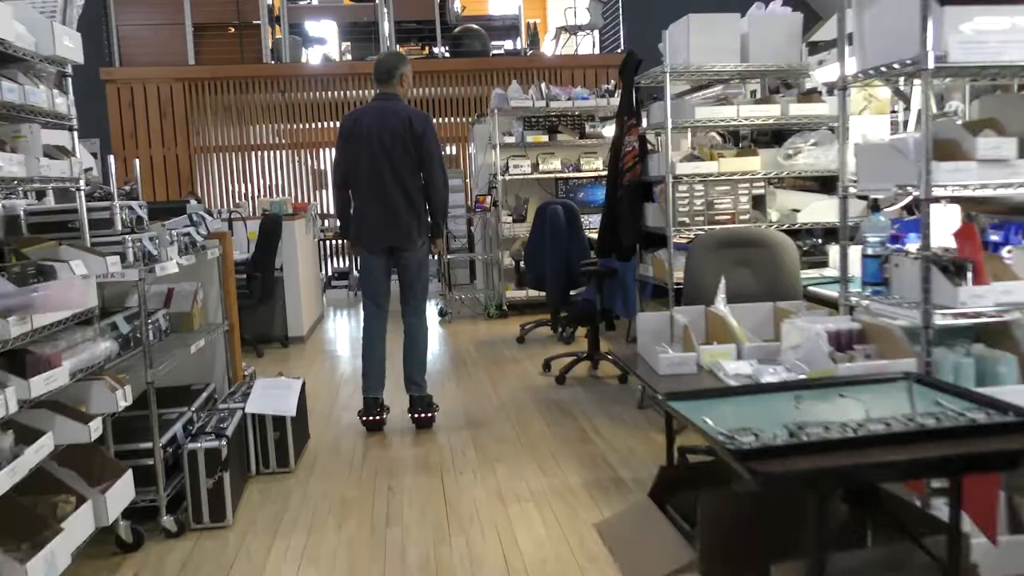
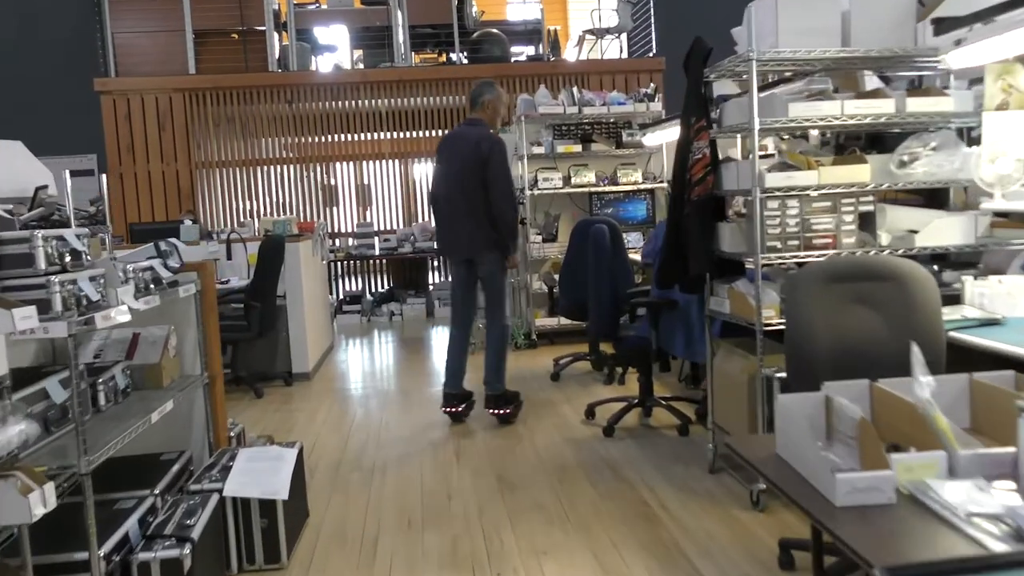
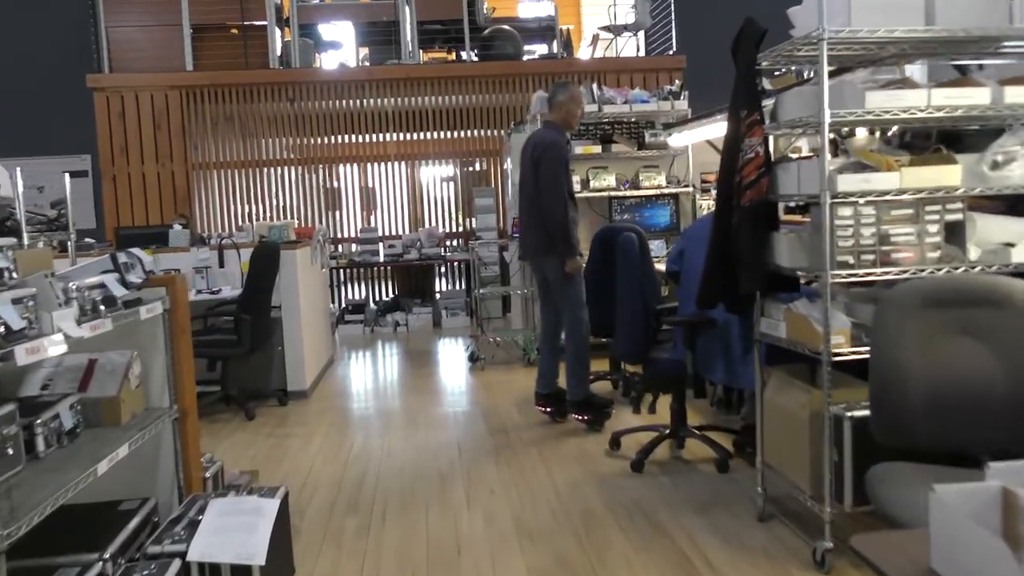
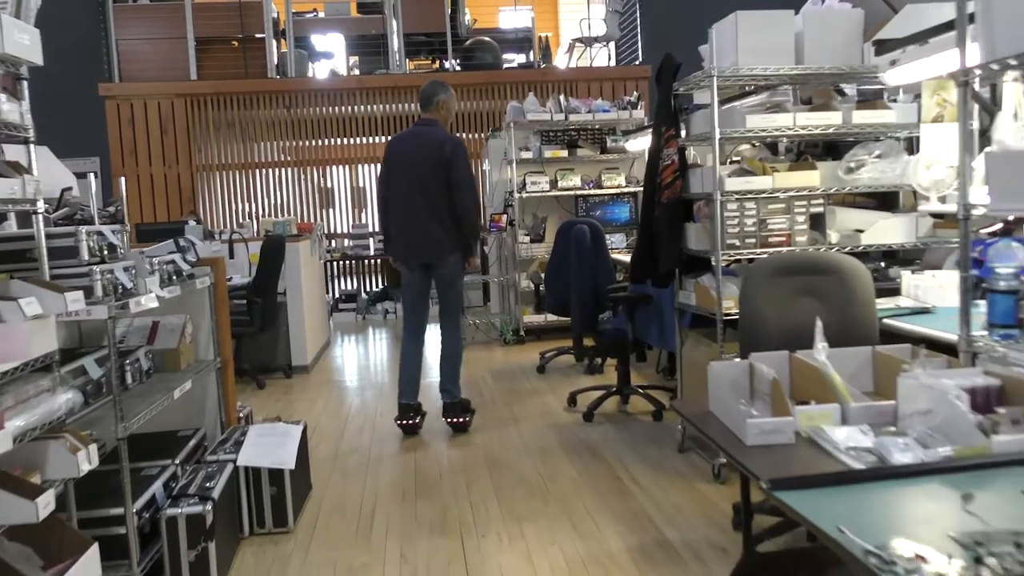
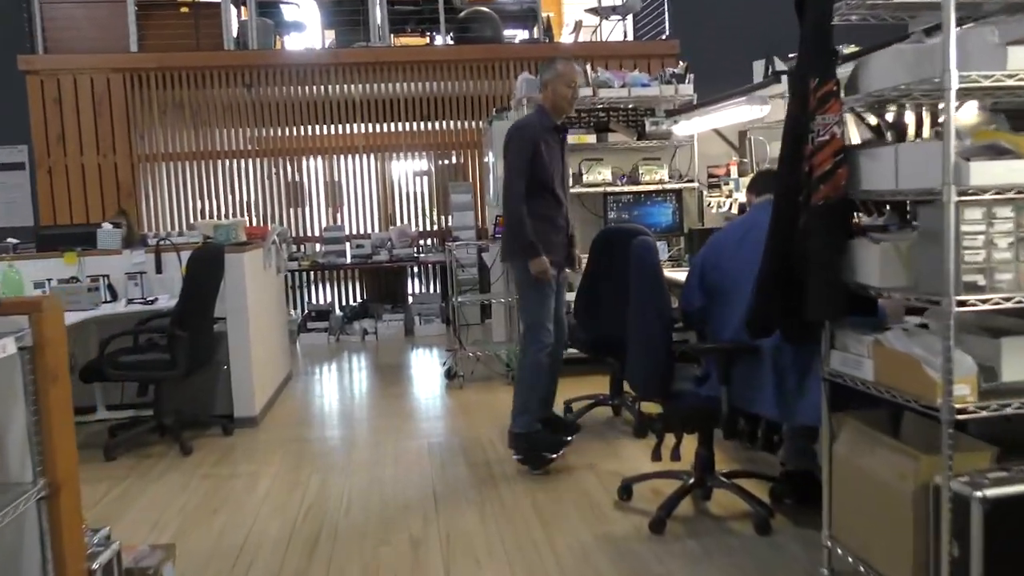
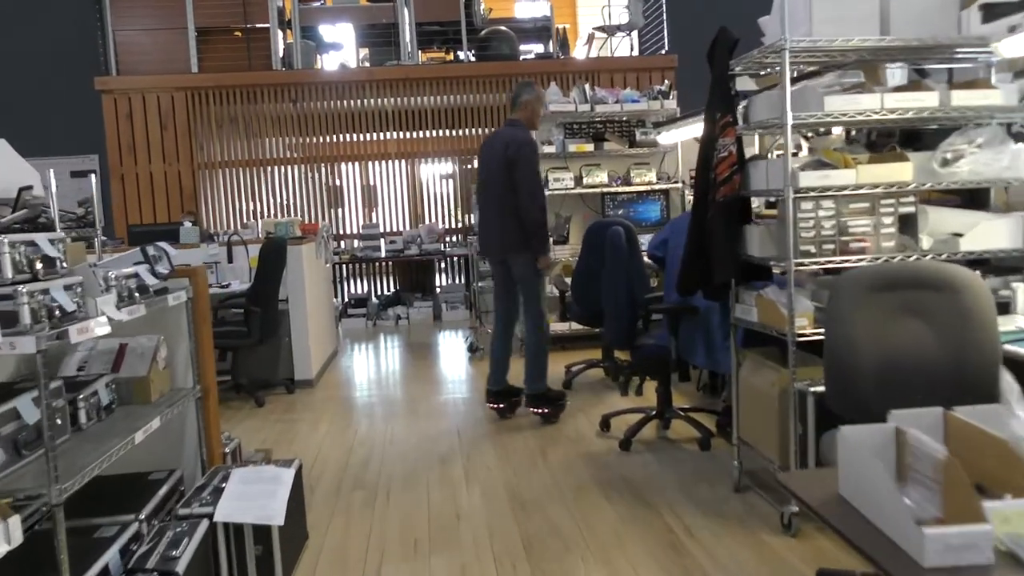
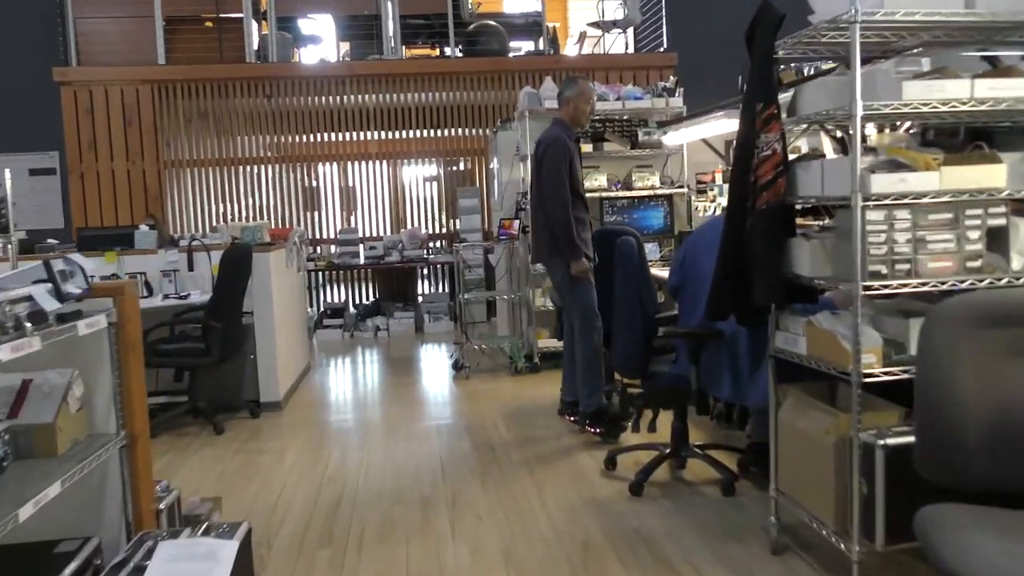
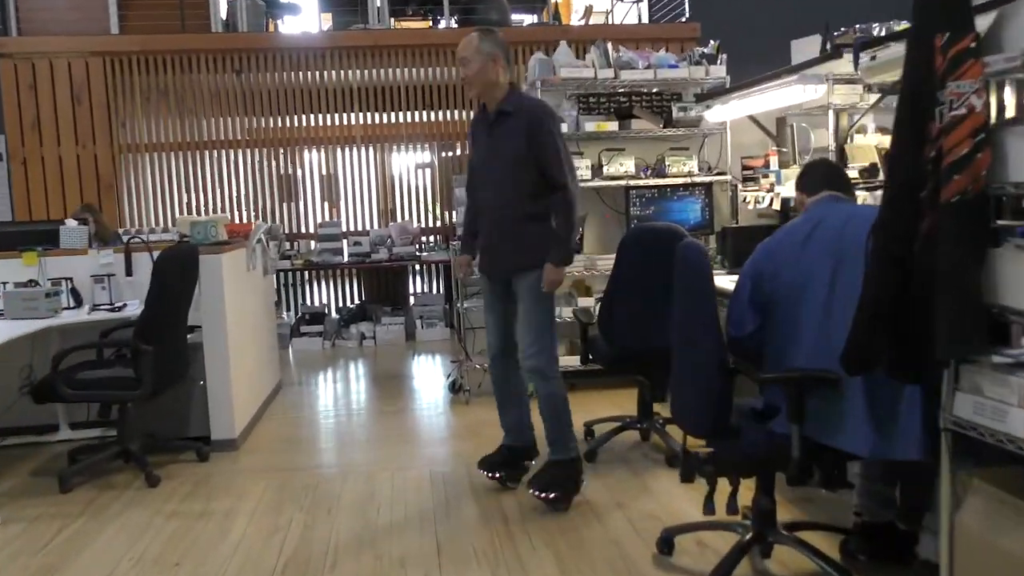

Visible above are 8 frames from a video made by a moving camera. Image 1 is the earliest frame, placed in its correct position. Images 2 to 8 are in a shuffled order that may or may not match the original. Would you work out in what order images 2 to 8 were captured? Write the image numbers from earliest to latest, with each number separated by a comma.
4, 2, 6, 3, 7, 5, 8
